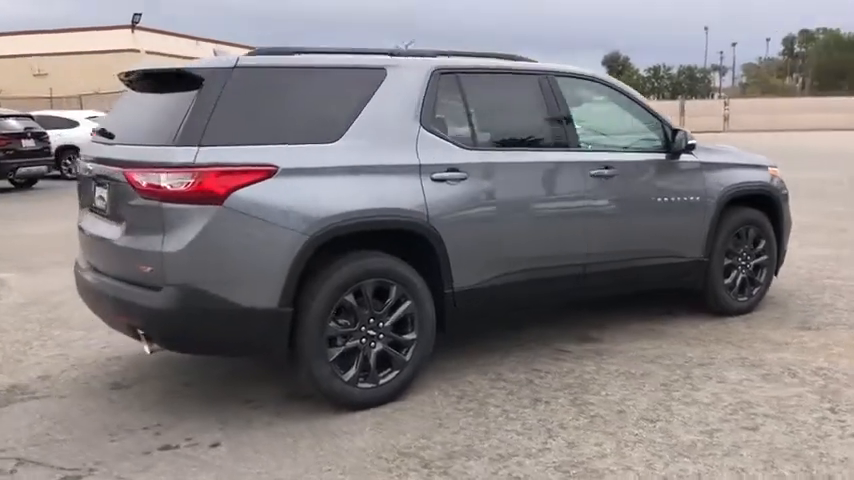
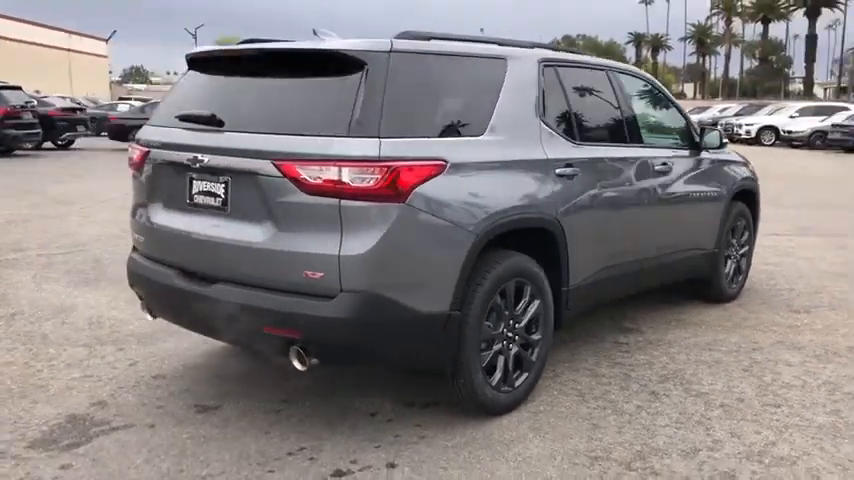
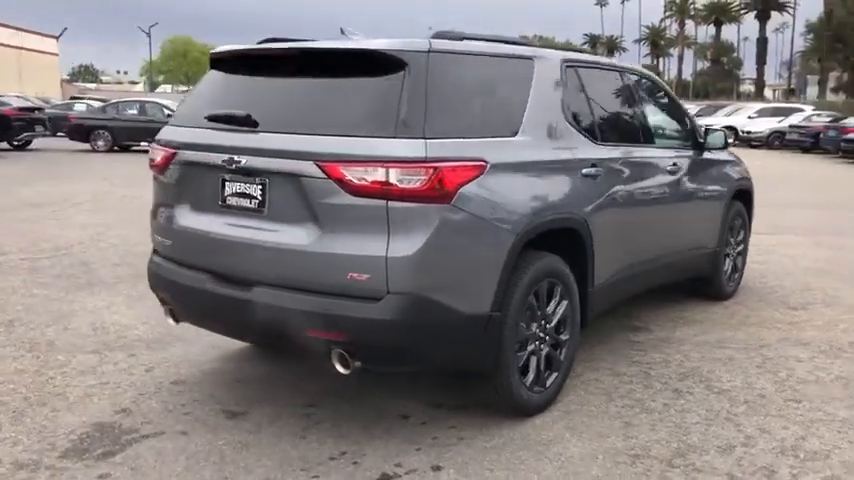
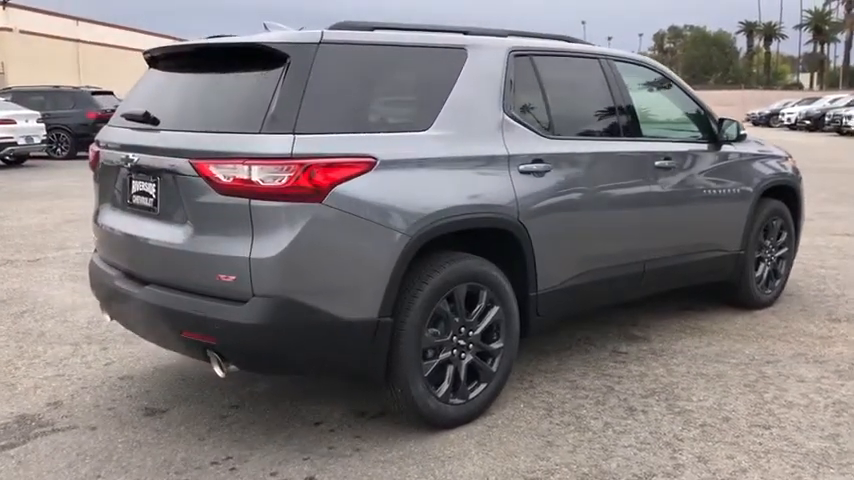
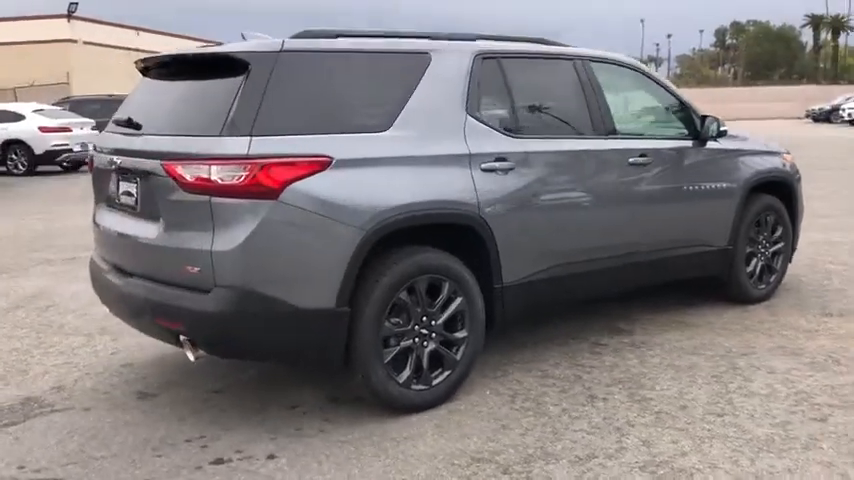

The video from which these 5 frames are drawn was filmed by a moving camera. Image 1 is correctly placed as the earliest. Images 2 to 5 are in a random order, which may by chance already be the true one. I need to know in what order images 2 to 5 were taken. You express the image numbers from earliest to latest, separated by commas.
5, 4, 2, 3
